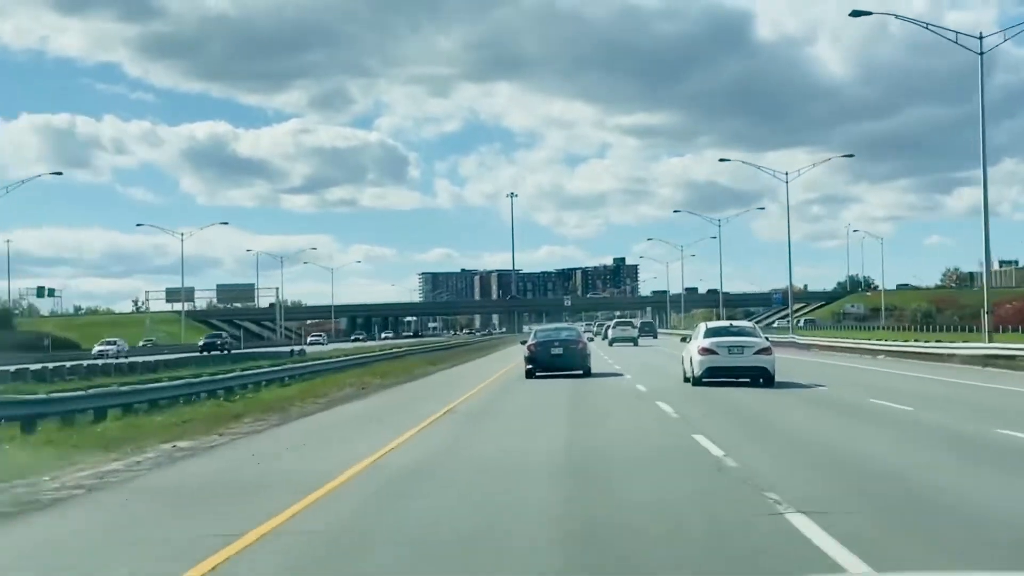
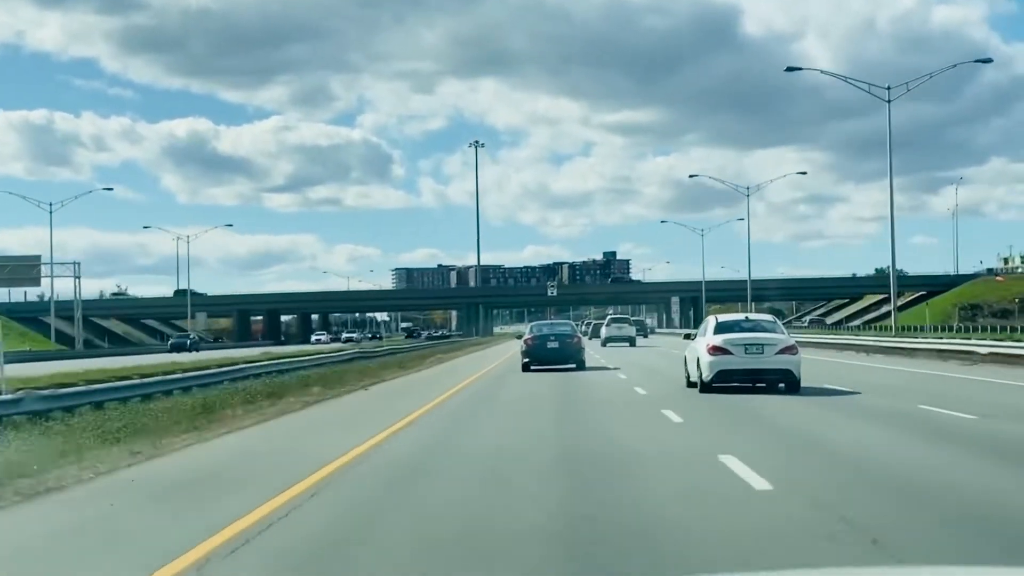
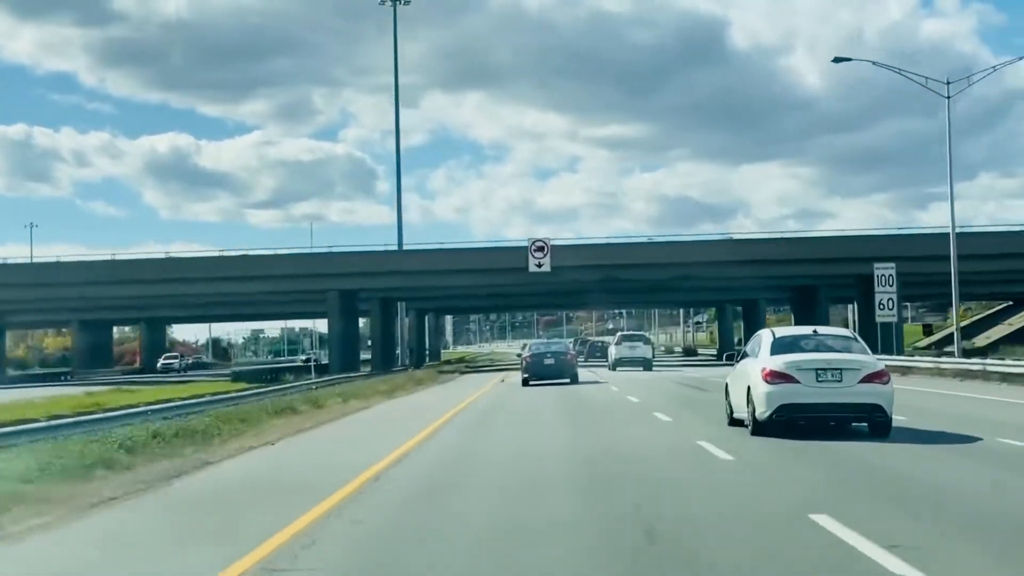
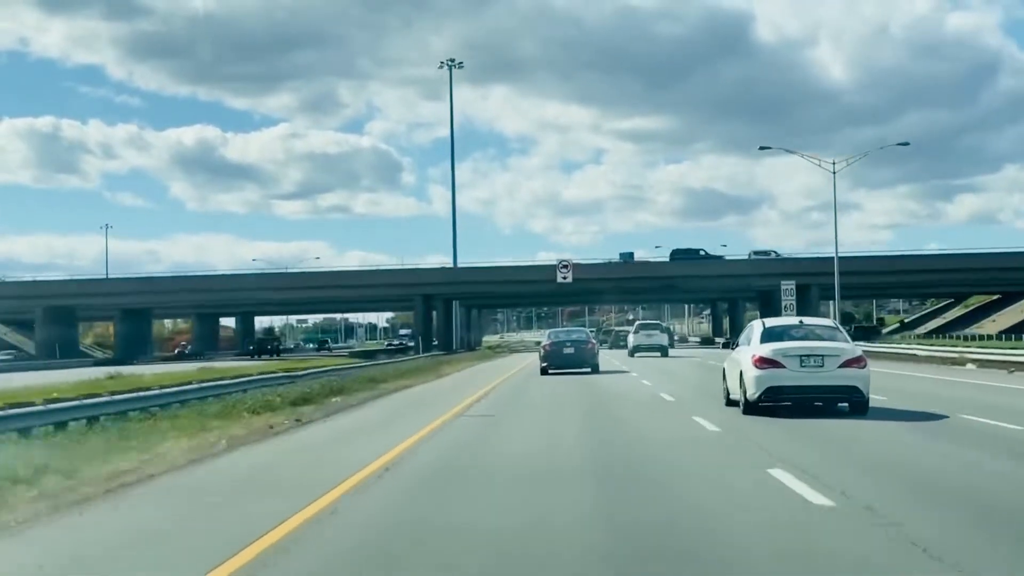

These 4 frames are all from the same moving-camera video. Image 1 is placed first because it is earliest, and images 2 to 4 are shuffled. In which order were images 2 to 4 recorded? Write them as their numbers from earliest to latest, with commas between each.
2, 4, 3
